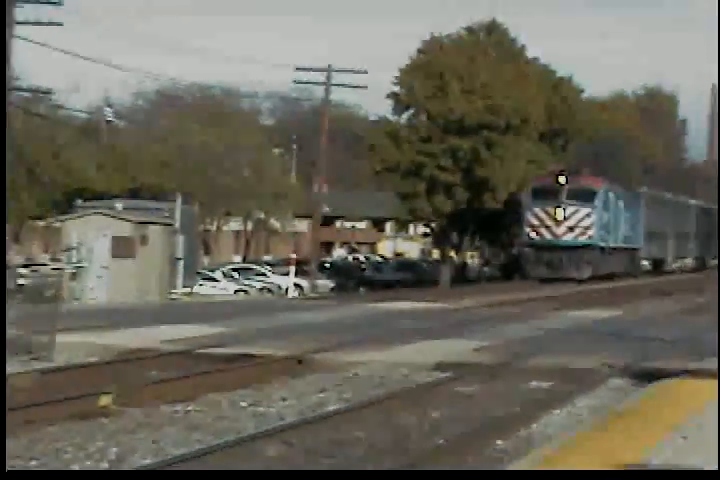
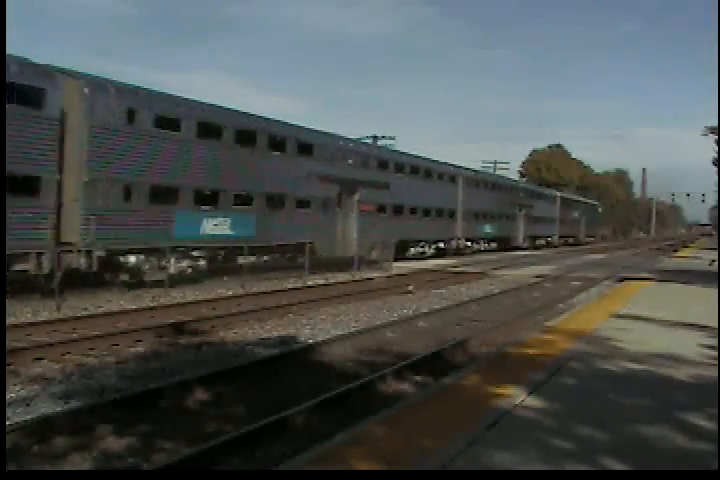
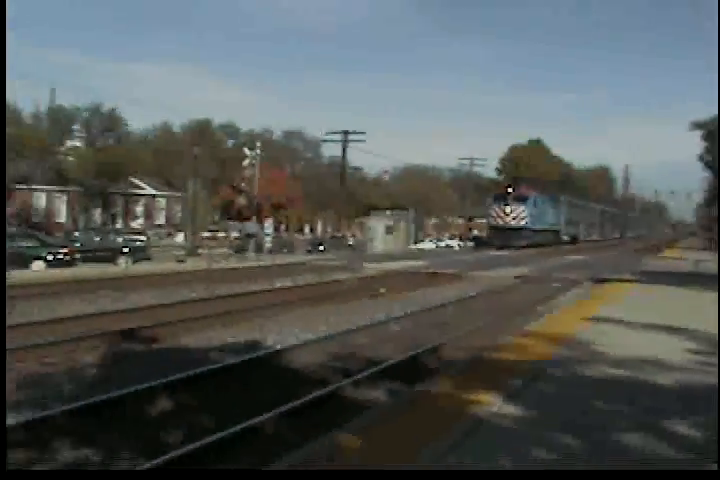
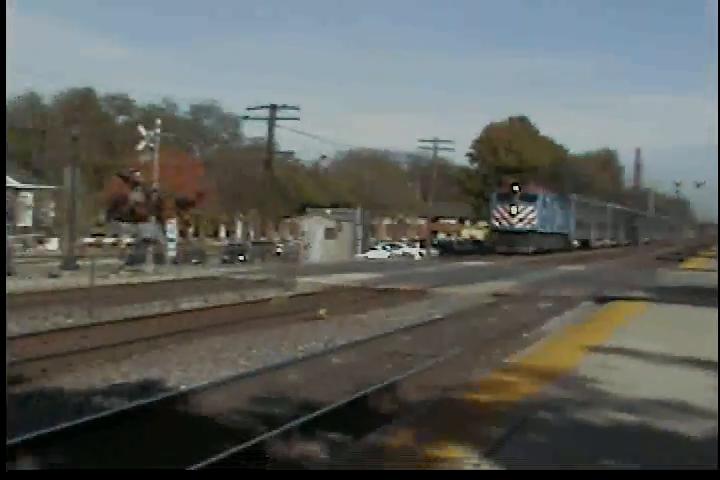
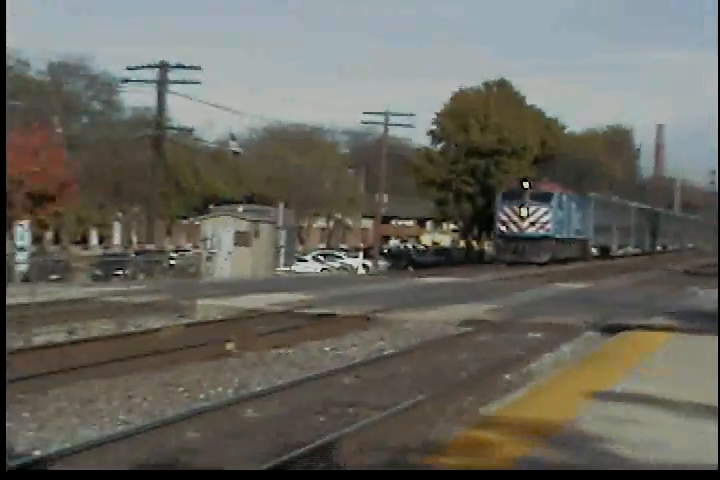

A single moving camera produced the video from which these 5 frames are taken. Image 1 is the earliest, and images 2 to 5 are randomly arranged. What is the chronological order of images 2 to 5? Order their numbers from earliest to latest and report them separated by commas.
5, 4, 3, 2
